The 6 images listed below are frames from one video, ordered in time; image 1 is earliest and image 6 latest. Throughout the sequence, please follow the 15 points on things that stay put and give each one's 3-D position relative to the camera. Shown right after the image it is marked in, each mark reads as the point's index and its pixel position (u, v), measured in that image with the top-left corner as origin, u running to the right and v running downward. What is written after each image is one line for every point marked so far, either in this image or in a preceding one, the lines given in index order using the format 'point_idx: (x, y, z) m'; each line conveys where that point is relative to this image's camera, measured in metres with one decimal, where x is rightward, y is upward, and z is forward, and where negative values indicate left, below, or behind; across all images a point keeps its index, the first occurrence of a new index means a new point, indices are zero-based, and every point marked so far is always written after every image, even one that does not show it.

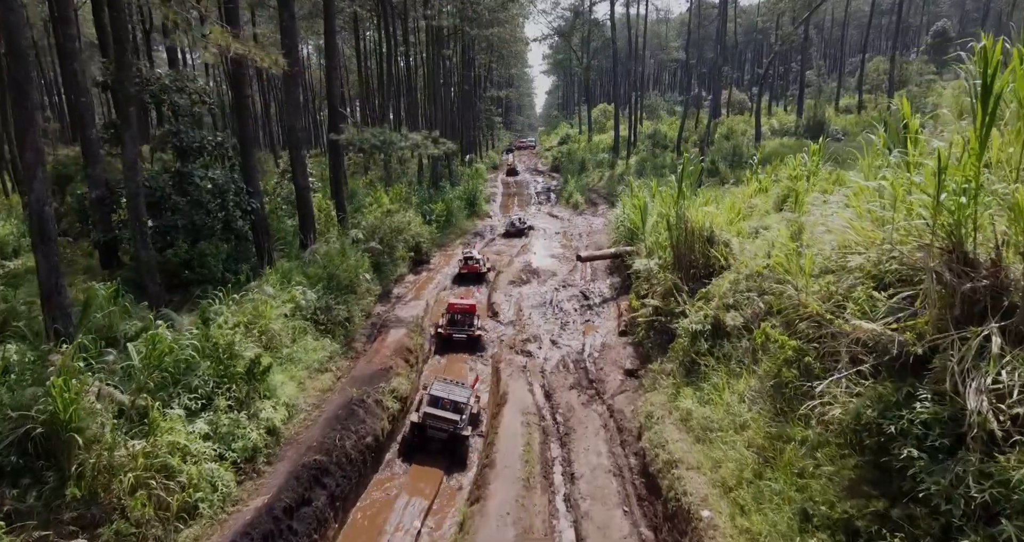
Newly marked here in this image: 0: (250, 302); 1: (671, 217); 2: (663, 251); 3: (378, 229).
0: (-4.1, -0.5, +9.1) m
1: (+2.9, +1.0, +10.7) m
2: (+2.9, +0.4, +11.2) m
3: (-3.6, +1.1, +15.5) m
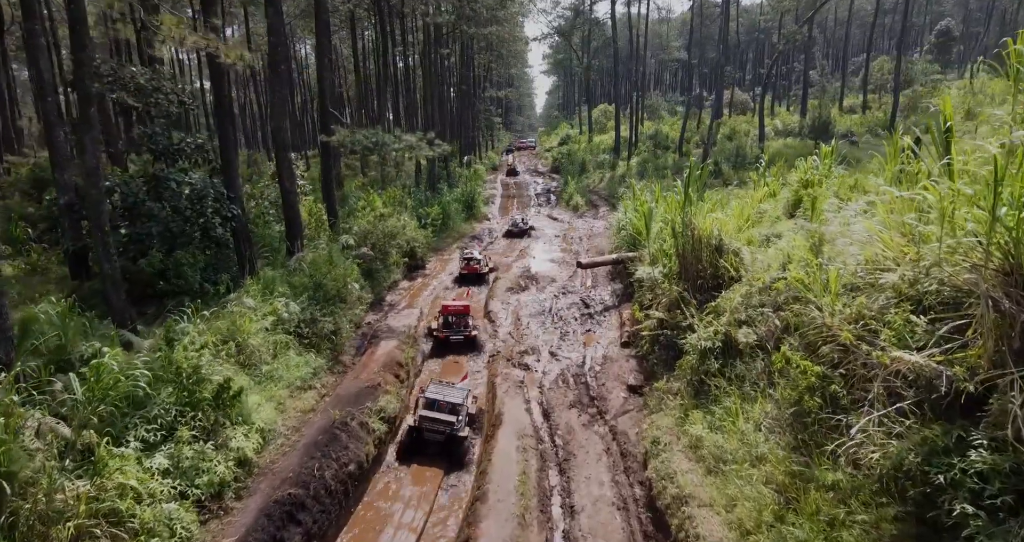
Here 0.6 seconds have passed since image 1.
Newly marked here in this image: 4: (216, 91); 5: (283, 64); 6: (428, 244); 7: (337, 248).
0: (-4.1, -0.7, +8.5) m
1: (+2.8, +0.8, +10.1) m
2: (+2.9, +0.2, +10.6) m
3: (-3.6, +0.9, +14.9) m
4: (-5.0, +3.0, +9.7) m
5: (-4.6, +4.1, +11.7) m
6: (-2.6, +0.9, +18.4) m
7: (-4.1, +0.5, +13.5) m
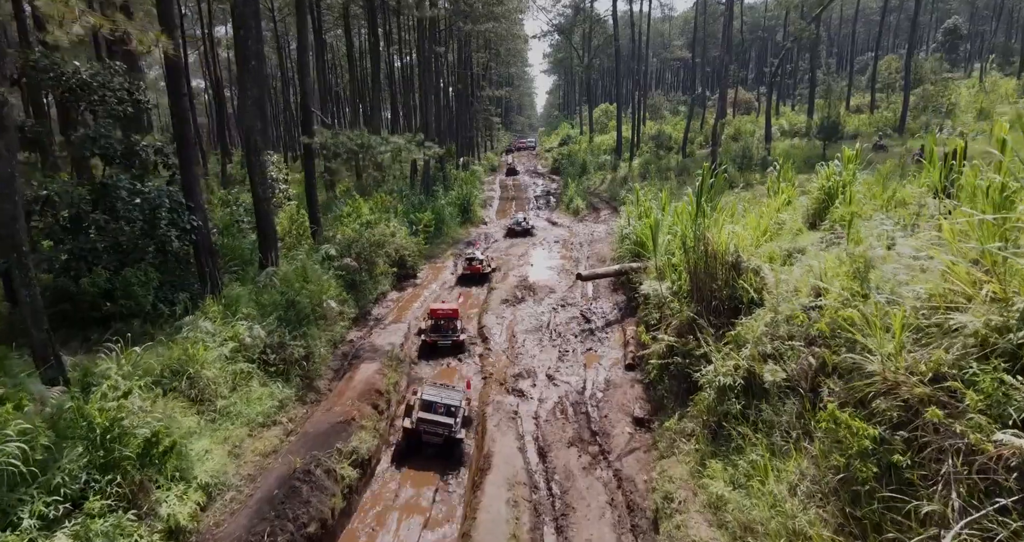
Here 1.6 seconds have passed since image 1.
0: (-4.3, -1.0, +7.5) m
1: (+2.7, +0.6, +9.1) m
2: (+2.7, 0.0, +9.6) m
3: (-3.7, +0.7, +13.9) m
4: (-5.1, +2.7, +8.7) m
5: (-4.7, +3.9, +10.6) m
6: (-2.8, +0.6, +17.3) m
7: (-4.2, +0.2, +12.5) m
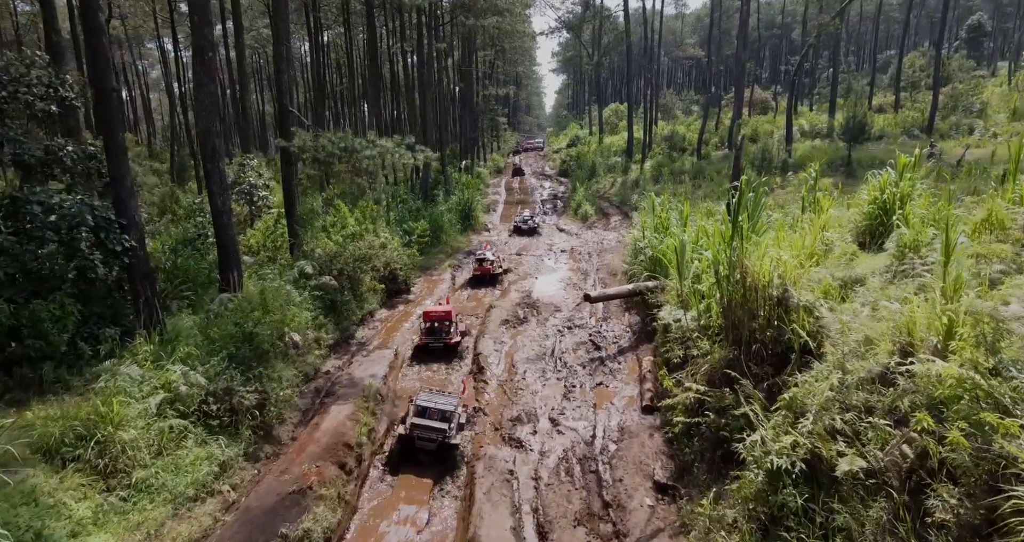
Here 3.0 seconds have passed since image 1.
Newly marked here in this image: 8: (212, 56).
0: (-4.4, -1.3, +6.0) m
1: (+2.7, +0.1, +7.5) m
2: (+2.7, -0.5, +8.1) m
3: (-3.7, +0.3, +12.4) m
4: (-5.2, +2.4, +7.3) m
5: (-4.7, +3.5, +9.2) m
6: (-2.7, +0.2, +15.9) m
7: (-4.2, -0.2, +11.0) m
8: (-4.7, +3.4, +9.2) m
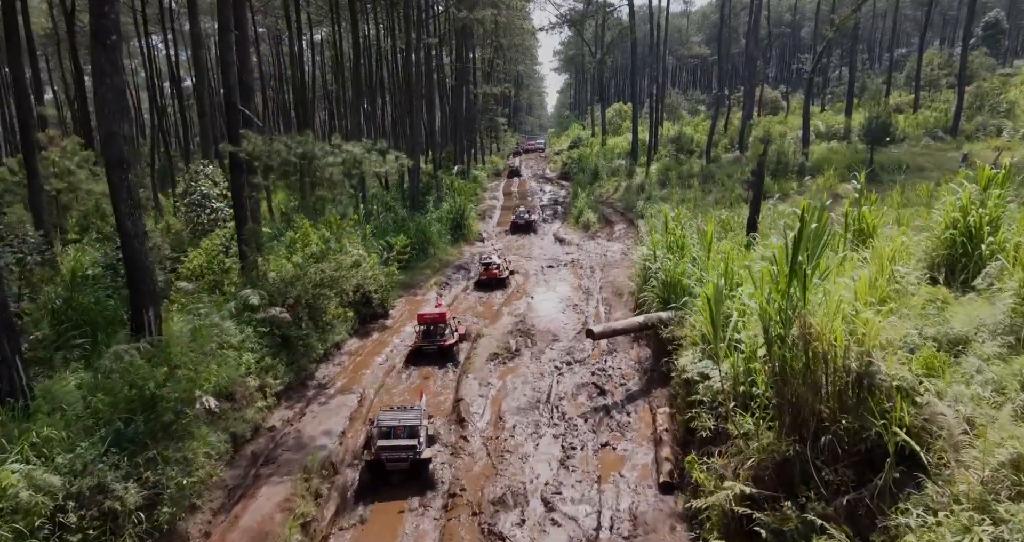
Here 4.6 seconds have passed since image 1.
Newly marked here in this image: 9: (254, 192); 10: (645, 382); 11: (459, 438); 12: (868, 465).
0: (-4.6, -1.8, +4.1) m
1: (+2.4, -0.4, +5.6) m
2: (+2.5, -1.0, +6.2) m
3: (-3.9, -0.2, +10.6) m
4: (-5.4, +1.9, +5.4) m
5: (-4.9, +3.0, +7.3) m
6: (-2.9, -0.3, +14.0) m
7: (-4.4, -0.7, +9.2) m
8: (-4.9, +2.9, +7.4) m
9: (-4.9, +1.5, +11.1) m
10: (+2.2, -1.8, +9.5) m
11: (-0.8, -2.5, +8.7) m
12: (+2.7, -1.4, +4.6) m
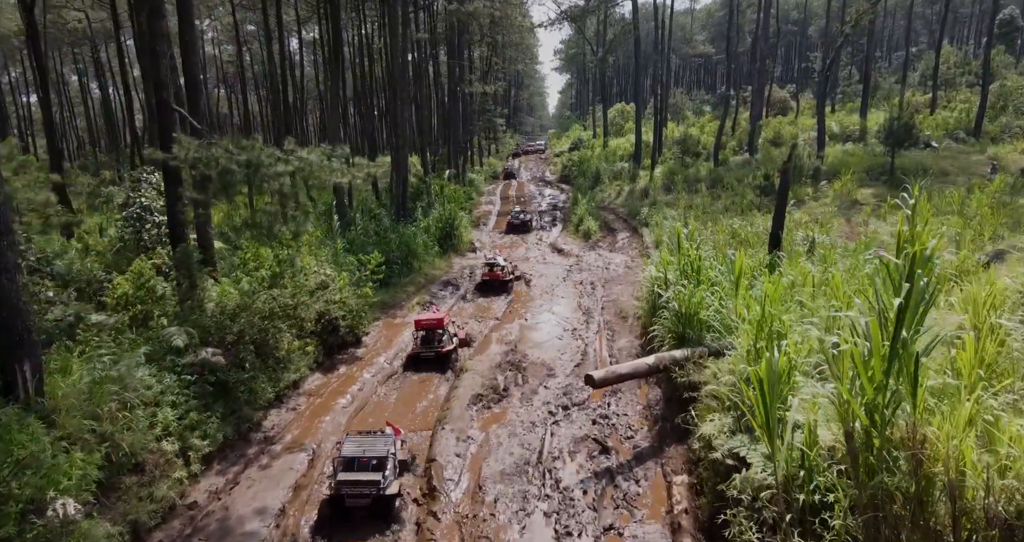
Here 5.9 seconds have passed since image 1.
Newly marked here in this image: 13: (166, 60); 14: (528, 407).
0: (-4.8, -2.3, +2.5) m
1: (+2.2, -0.8, +3.9) m
2: (+2.2, -1.4, +4.5) m
3: (-4.2, -0.7, +8.9) m
4: (-5.6, +1.4, +3.7) m
5: (-5.2, +2.5, +5.6) m
6: (-3.1, -0.7, +12.3) m
7: (-4.6, -1.1, +7.5) m
8: (-5.2, +2.5, +5.7) m
9: (-5.1, +1.0, +9.4) m
10: (+1.9, -2.3, +7.8) m
11: (-1.0, -2.9, +7.0) m
12: (+2.5, -1.9, +2.9) m
13: (-5.7, +3.6, +10.0) m
14: (+0.2, -2.2, +9.4) m
